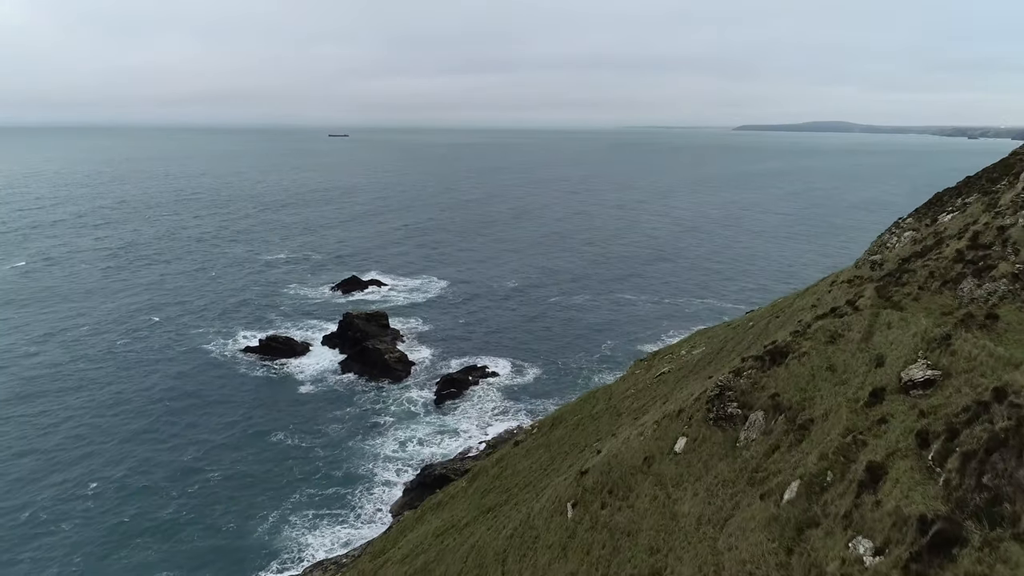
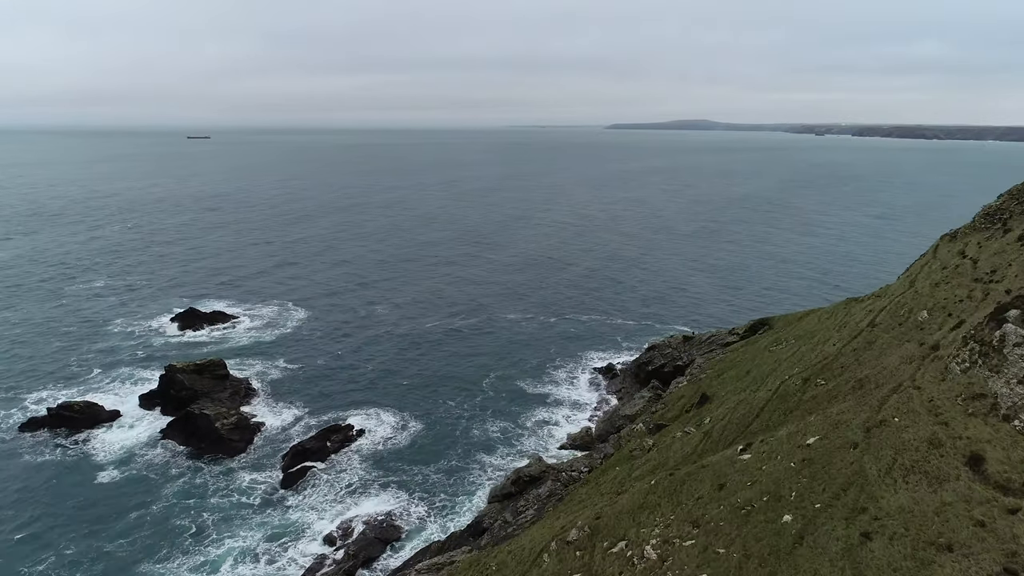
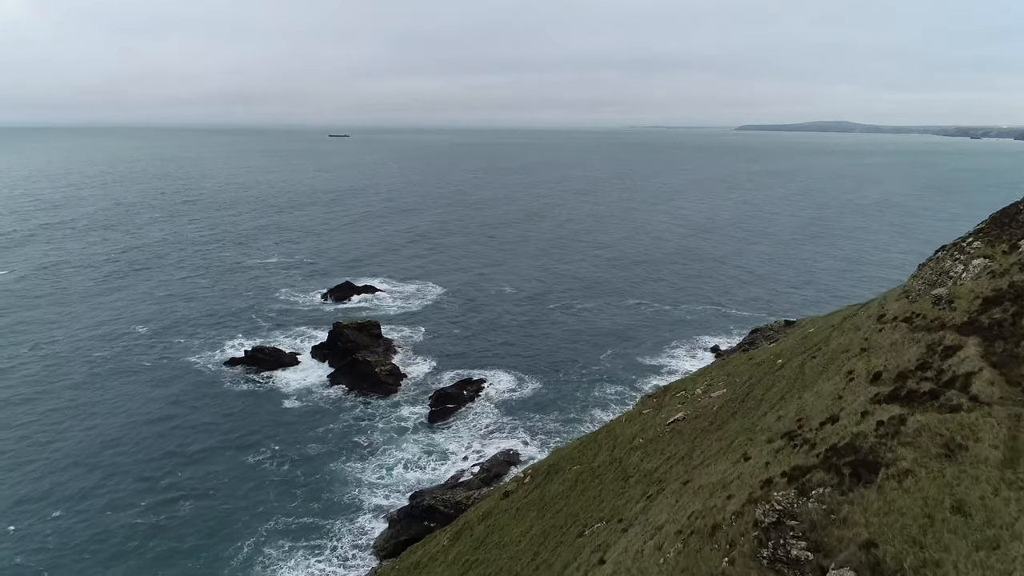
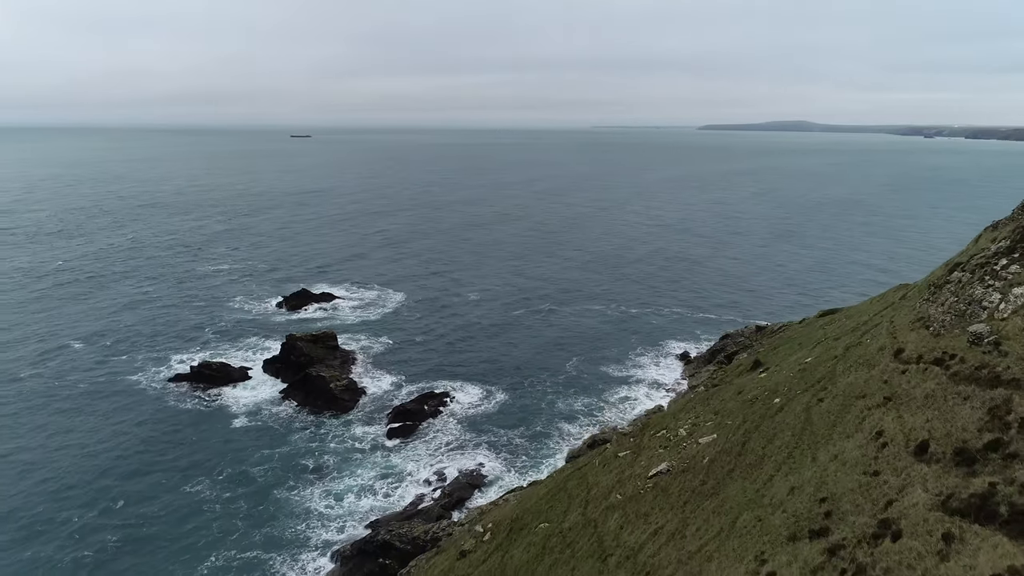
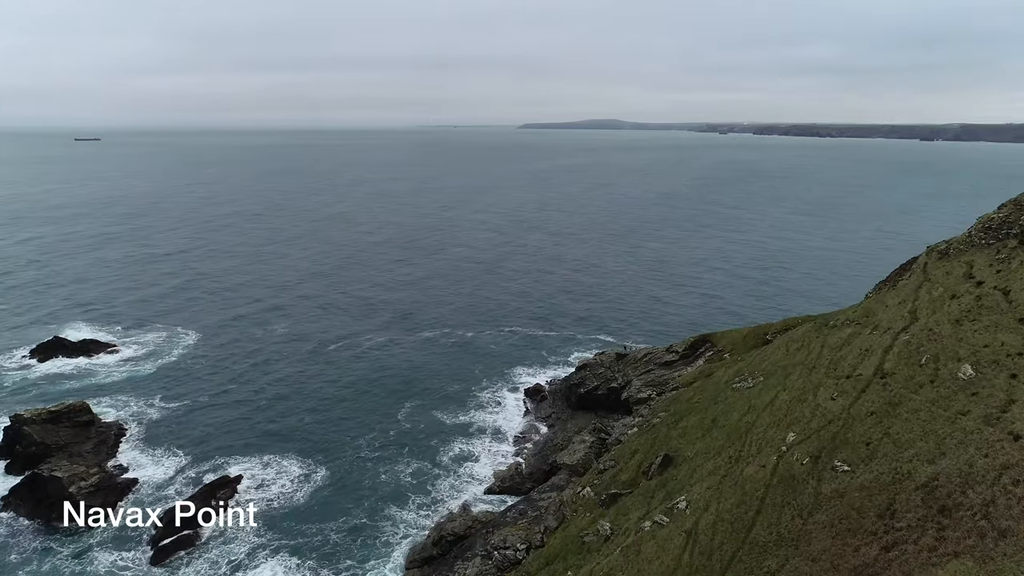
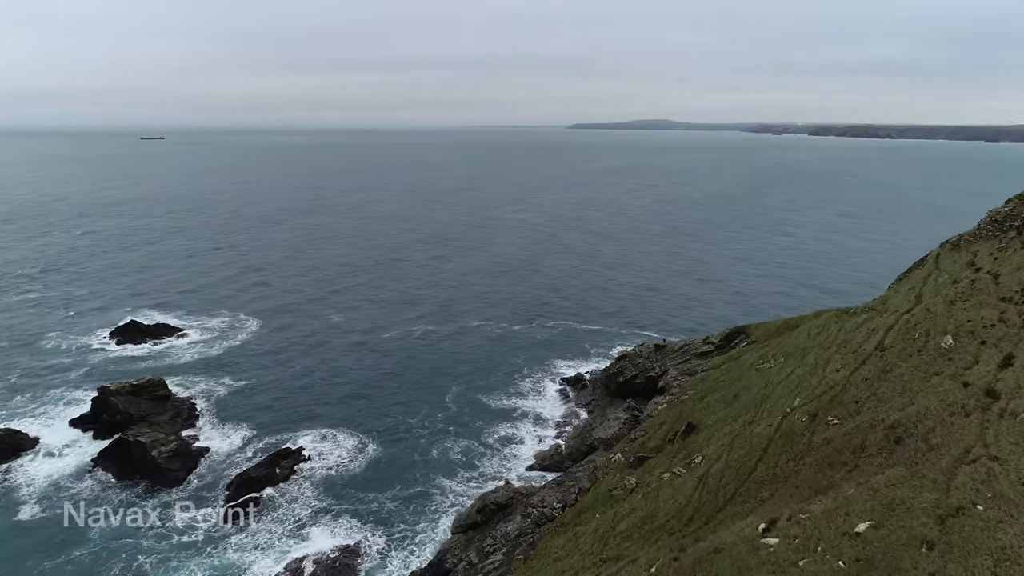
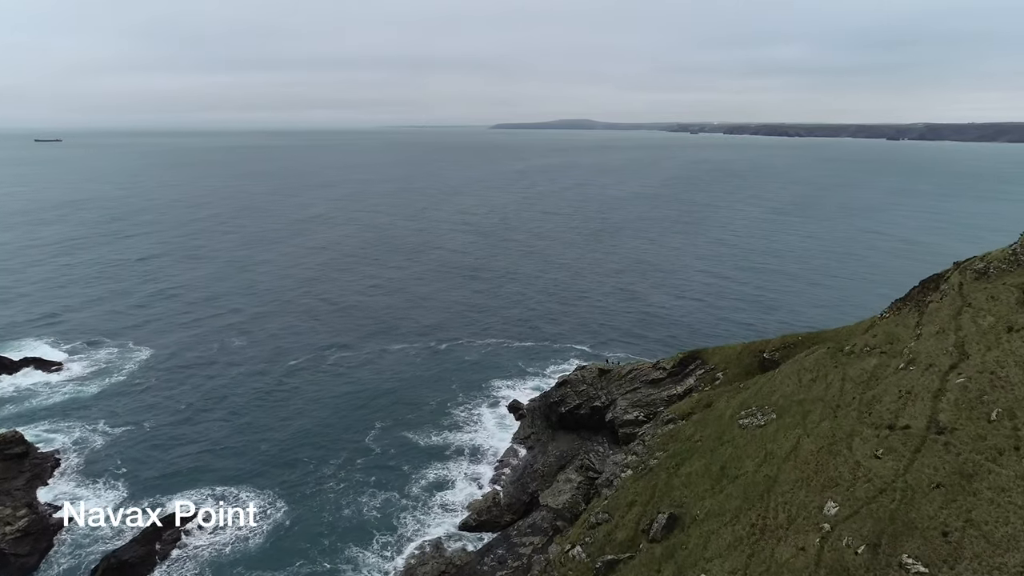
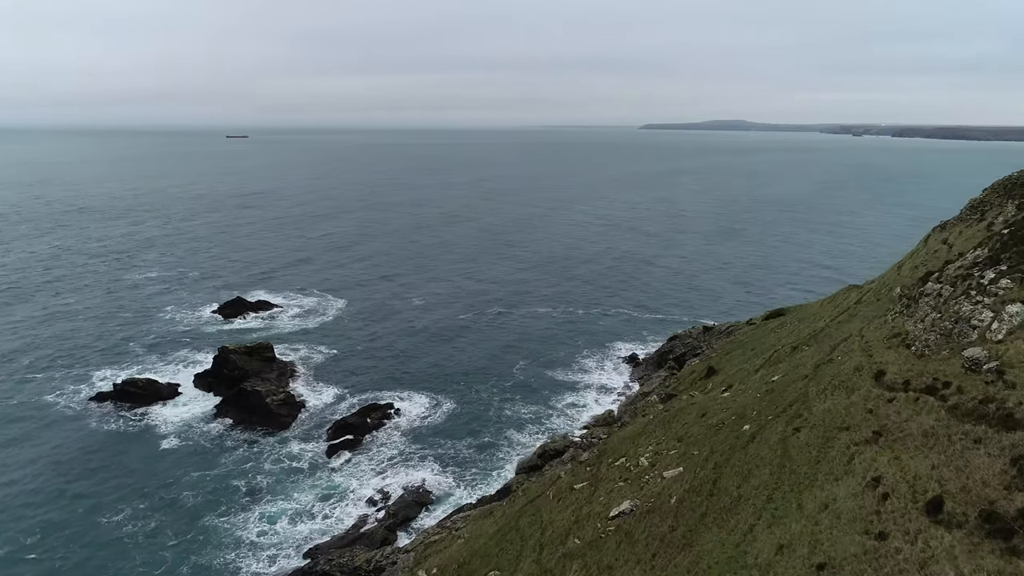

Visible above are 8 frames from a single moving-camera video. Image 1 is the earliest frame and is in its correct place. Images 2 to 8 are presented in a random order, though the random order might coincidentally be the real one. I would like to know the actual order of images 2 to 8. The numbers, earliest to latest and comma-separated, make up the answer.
3, 4, 8, 2, 6, 5, 7
